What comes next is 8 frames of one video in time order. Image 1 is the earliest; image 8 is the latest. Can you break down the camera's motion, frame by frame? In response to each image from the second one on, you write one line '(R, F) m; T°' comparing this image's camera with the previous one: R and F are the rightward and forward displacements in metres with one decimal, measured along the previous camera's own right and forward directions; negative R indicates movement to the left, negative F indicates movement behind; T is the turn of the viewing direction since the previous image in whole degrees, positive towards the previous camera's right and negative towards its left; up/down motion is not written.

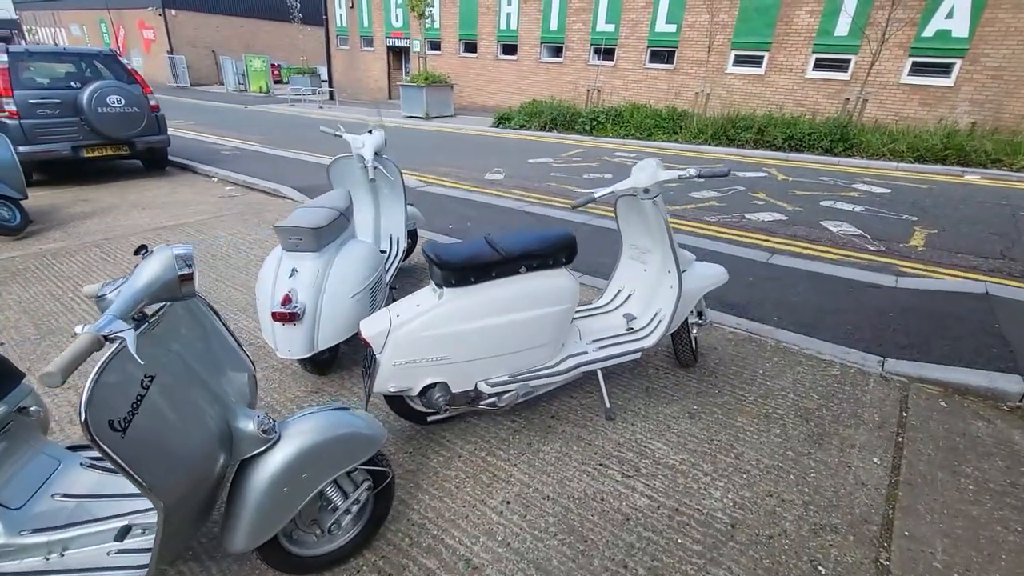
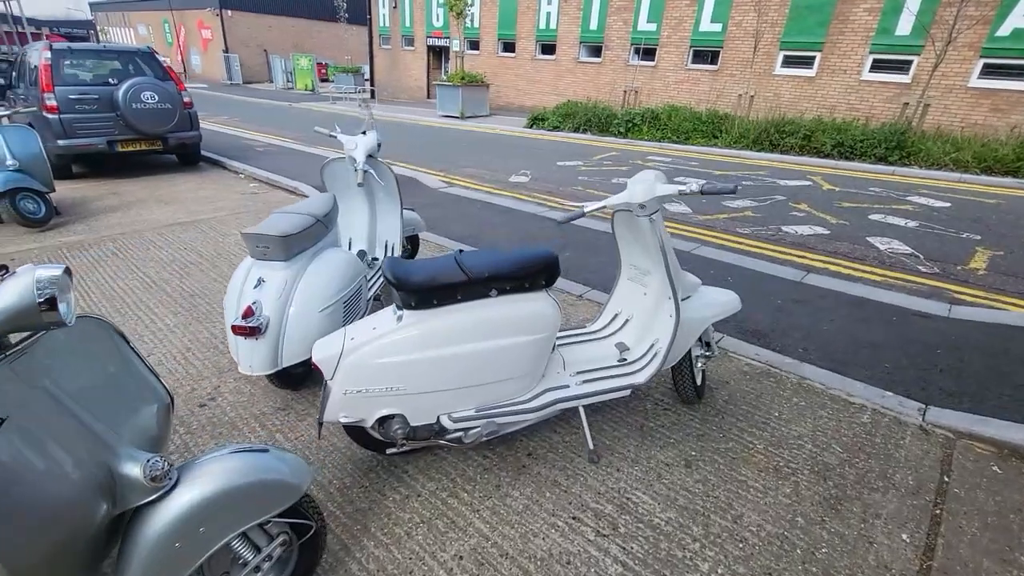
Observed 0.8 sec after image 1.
(+0.3, +0.3) m; -4°
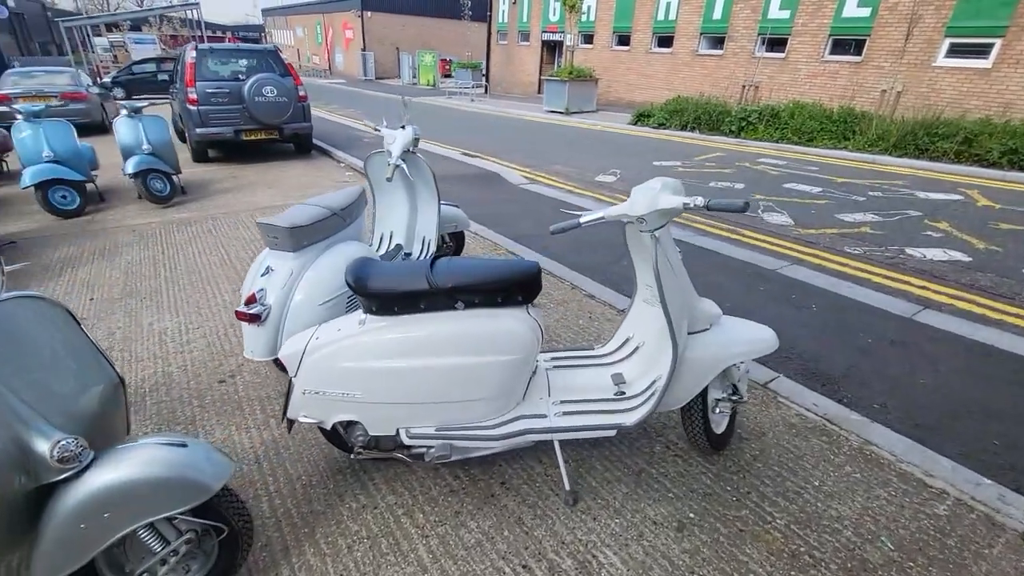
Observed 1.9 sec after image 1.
(+0.5, +0.3) m; -12°
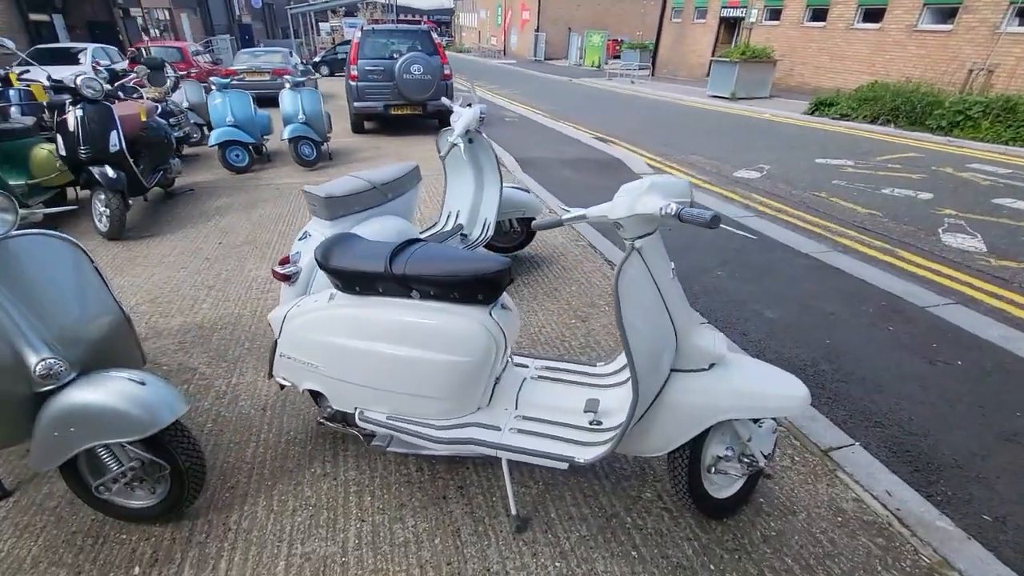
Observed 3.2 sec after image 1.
(+0.7, +0.3) m; -17°
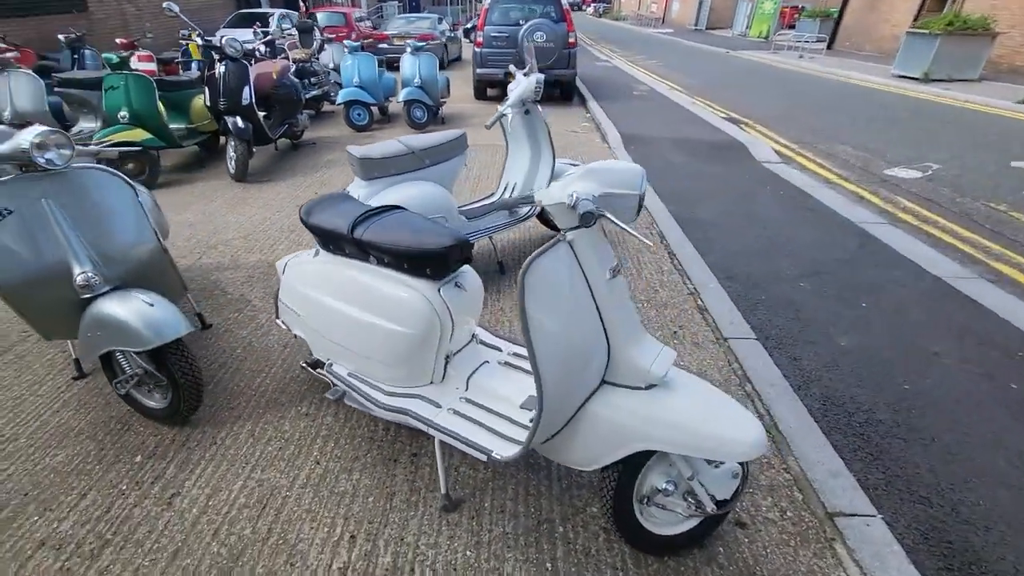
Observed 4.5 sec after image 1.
(+0.6, +0.2) m; -14°
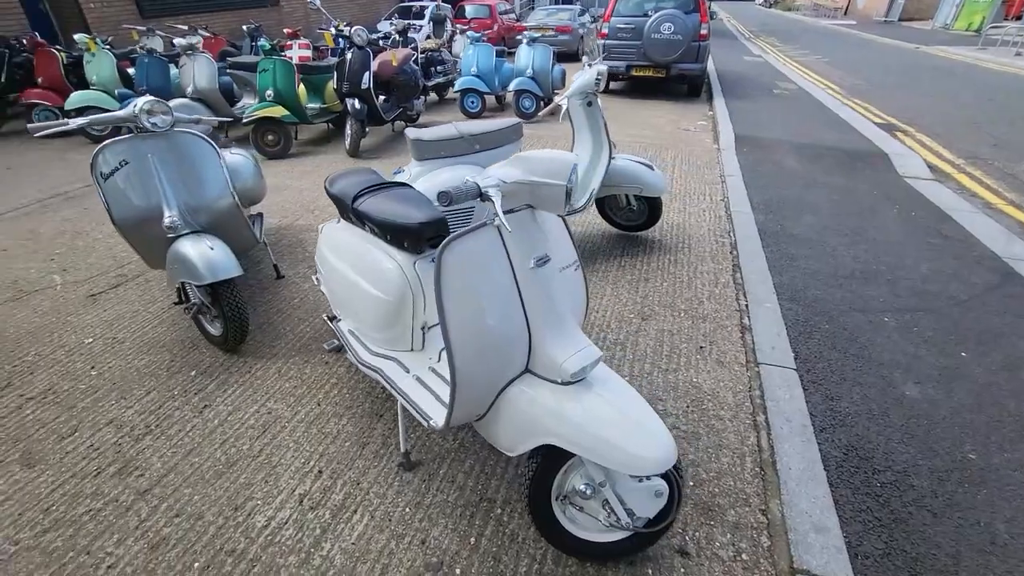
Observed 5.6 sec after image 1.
(+0.6, 0.0) m; -14°
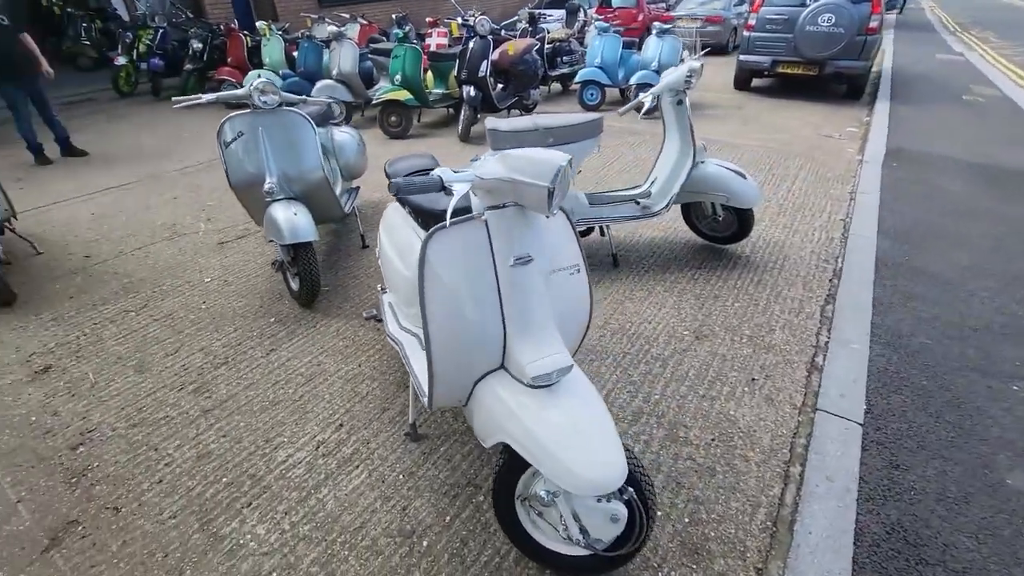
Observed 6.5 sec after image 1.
(+0.4, 0.0) m; -14°
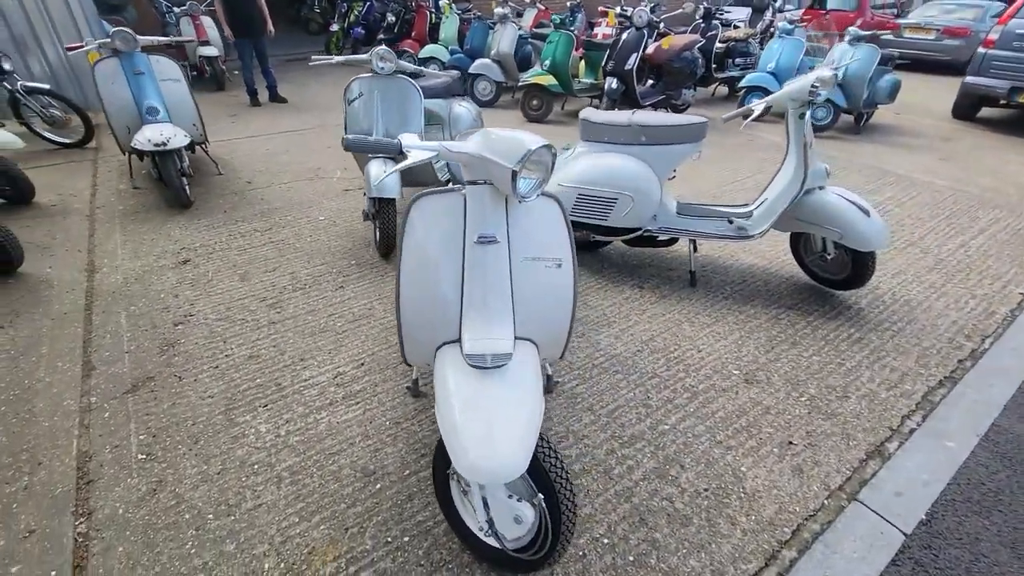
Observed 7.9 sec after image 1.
(+0.5, +0.1) m; -16°
